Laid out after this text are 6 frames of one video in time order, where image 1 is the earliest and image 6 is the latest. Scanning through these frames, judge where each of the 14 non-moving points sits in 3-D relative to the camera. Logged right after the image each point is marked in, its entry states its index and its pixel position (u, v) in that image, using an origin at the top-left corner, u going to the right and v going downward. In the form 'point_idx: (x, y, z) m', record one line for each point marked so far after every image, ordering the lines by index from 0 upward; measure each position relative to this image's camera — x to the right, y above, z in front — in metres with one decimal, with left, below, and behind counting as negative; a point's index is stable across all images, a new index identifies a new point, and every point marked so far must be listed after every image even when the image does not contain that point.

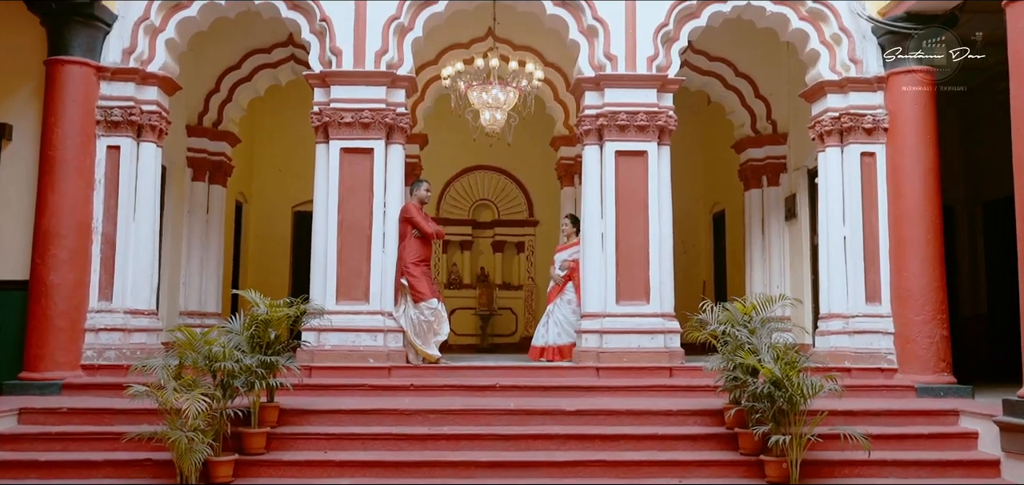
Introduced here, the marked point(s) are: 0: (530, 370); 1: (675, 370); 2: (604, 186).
0: (+0.1, -1.0, +7.8) m
1: (+1.3, -1.0, +7.8) m
2: (+0.8, +0.5, +8.3) m
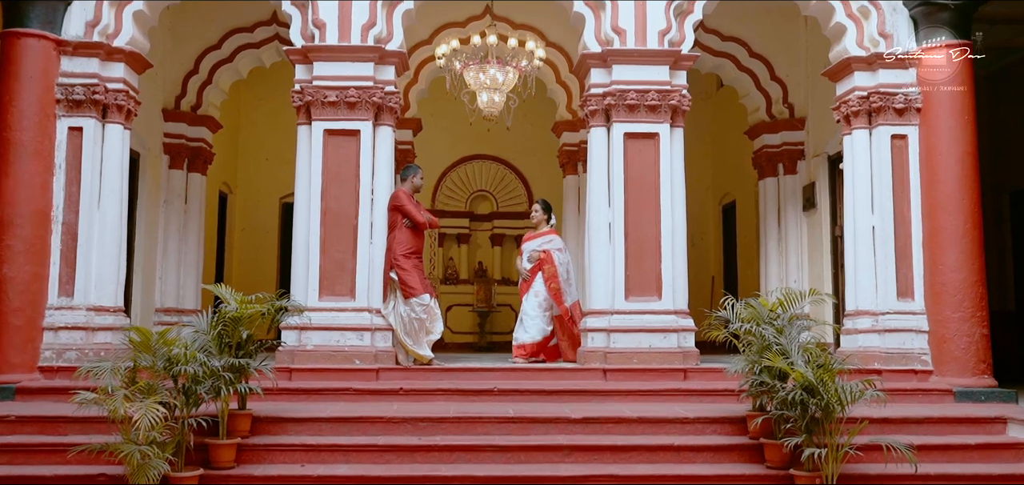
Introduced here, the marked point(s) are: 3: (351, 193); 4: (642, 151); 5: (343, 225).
0: (+0.1, -0.9, +7.1) m
1: (+1.3, -0.9, +7.1) m
2: (+0.8, +0.5, +7.6) m
3: (-1.2, +0.4, +7.5) m
4: (+1.0, +0.7, +7.6) m
5: (-1.3, +0.1, +7.5) m
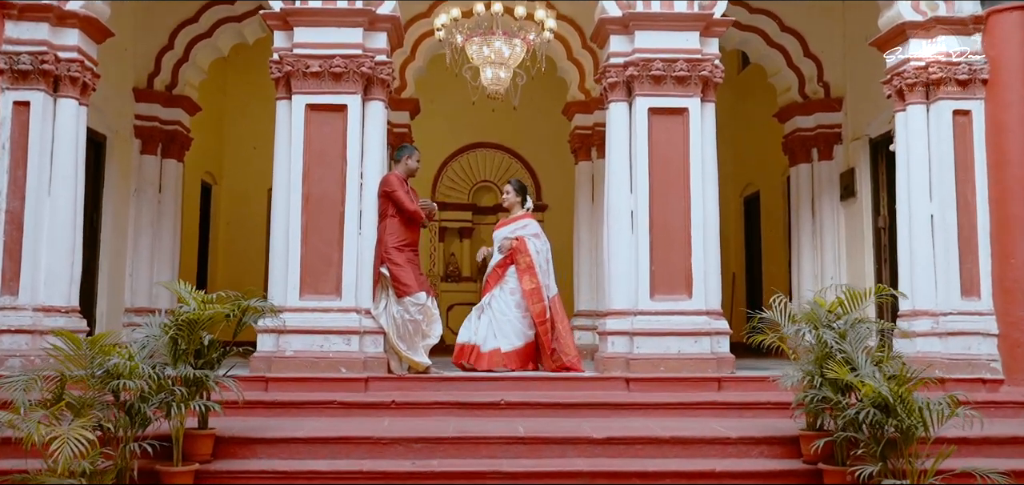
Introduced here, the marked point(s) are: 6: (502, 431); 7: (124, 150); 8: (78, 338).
0: (+0.2, -0.9, +6.2) m
1: (+1.3, -0.9, +6.2) m
2: (+0.8, +0.6, +6.7) m
3: (-1.2, +0.4, +6.6) m
4: (+1.1, +0.8, +6.7) m
5: (-1.2, +0.2, +6.5) m
6: (-0.1, -1.0, +5.3) m
7: (-3.4, +0.8, +8.7) m
8: (-2.0, -0.4, +4.5) m
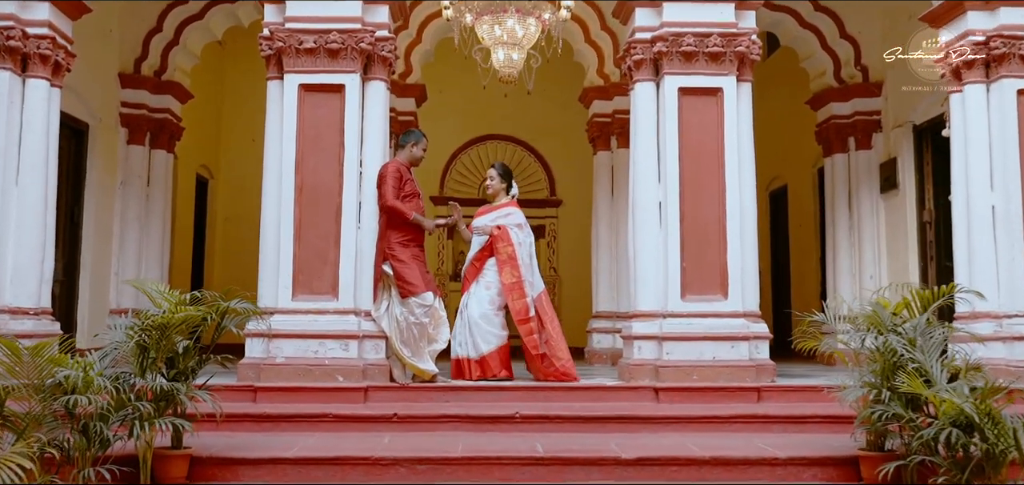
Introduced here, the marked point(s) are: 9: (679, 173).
0: (+0.3, -0.8, +5.5) m
1: (+1.4, -0.8, +5.5) m
2: (+0.9, +0.6, +6.0) m
3: (-1.1, +0.5, +5.9) m
4: (+1.1, +0.8, +6.0) m
5: (-1.1, +0.2, +5.9) m
6: (0.0, -1.0, +4.6) m
7: (-3.3, +0.8, +8.1) m
8: (-1.9, -0.4, +3.9) m
9: (+1.0, +0.4, +6.0) m
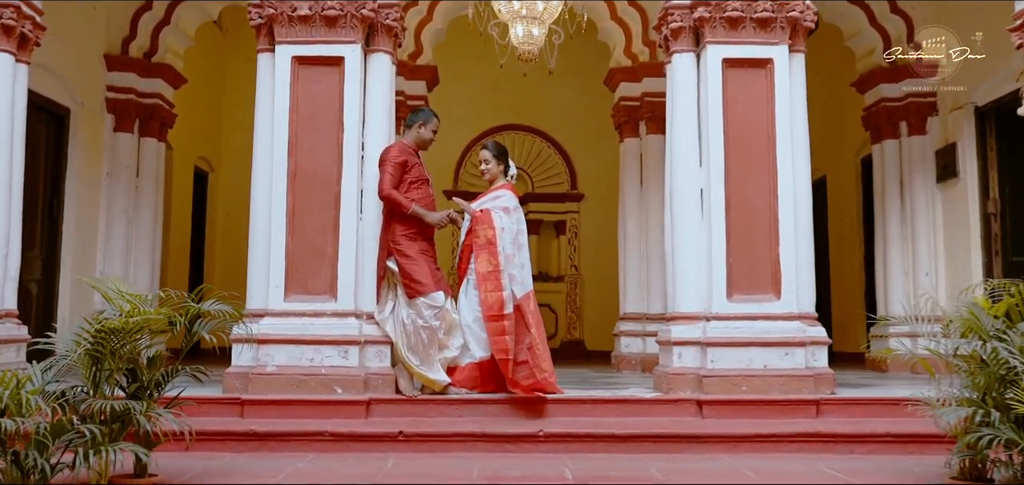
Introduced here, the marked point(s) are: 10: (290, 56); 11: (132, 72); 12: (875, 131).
0: (+0.4, -0.8, +4.8) m
1: (+1.5, -0.8, +4.8) m
2: (+1.0, +0.7, +5.3) m
3: (-1.0, +0.5, +5.3) m
4: (+1.3, +0.8, +5.3) m
5: (-1.0, +0.3, +5.2) m
6: (+0.1, -0.9, +3.9) m
7: (-3.2, +0.9, +7.5) m
8: (-1.8, -0.4, +3.2) m
9: (+1.1, +0.5, +5.2) m
10: (-1.2, +1.0, +5.3) m
11: (-2.9, +1.3, +7.7) m
12: (+2.9, +0.9, +8.0) m
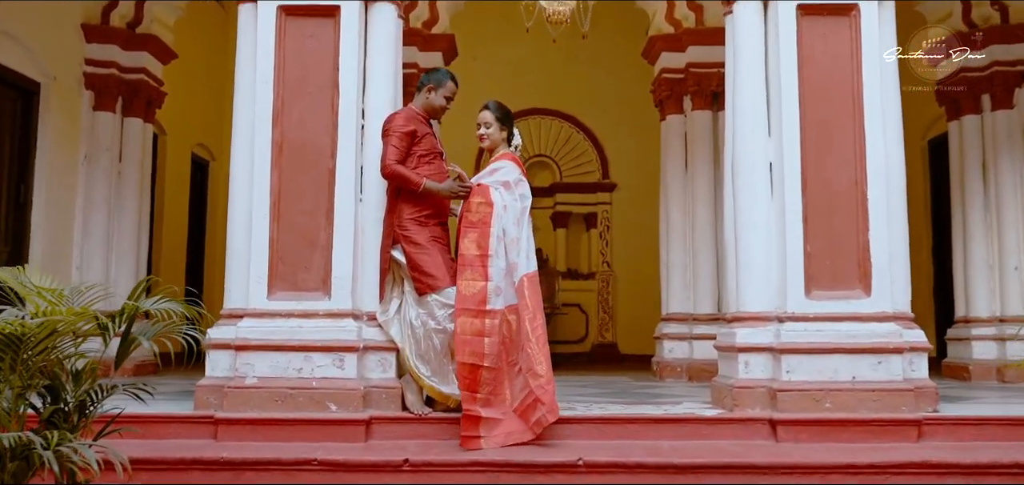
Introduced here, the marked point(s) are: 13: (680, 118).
0: (+0.5, -0.7, +3.9) m
1: (+1.7, -0.7, +3.9) m
2: (+1.2, +0.7, +4.4) m
3: (-0.8, +0.6, +4.4) m
4: (+1.4, +0.9, +4.4) m
5: (-0.9, +0.3, +4.4) m
6: (+0.2, -0.9, +3.0) m
7: (-3.0, +0.9, +6.6) m
8: (-1.7, -0.3, +2.3) m
9: (+1.2, +0.5, +4.3) m
10: (-1.0, +1.0, +4.4) m
11: (-2.8, +1.4, +6.9) m
12: (+3.1, +1.0, +7.1) m
13: (+1.2, +0.9, +7.0) m
